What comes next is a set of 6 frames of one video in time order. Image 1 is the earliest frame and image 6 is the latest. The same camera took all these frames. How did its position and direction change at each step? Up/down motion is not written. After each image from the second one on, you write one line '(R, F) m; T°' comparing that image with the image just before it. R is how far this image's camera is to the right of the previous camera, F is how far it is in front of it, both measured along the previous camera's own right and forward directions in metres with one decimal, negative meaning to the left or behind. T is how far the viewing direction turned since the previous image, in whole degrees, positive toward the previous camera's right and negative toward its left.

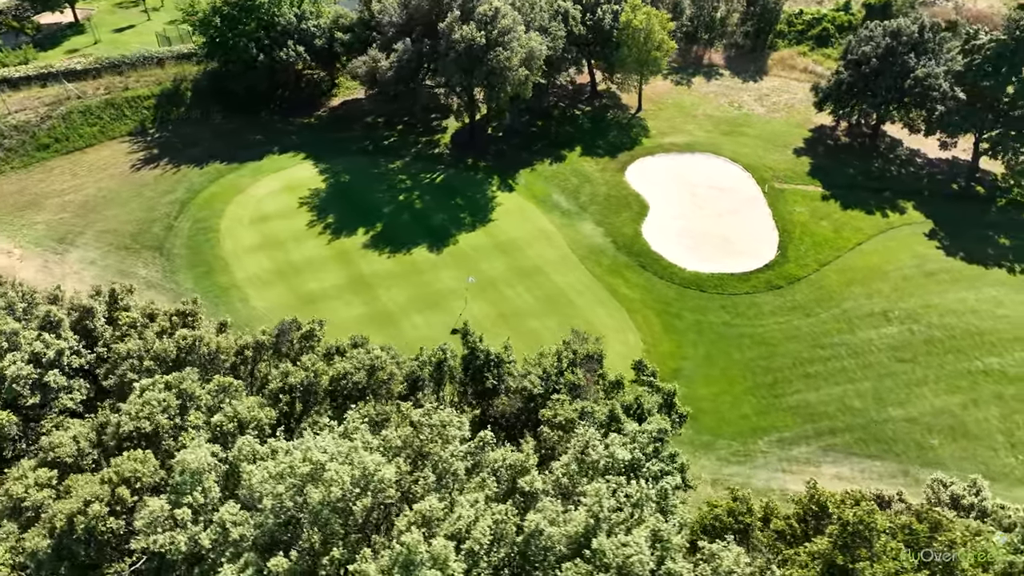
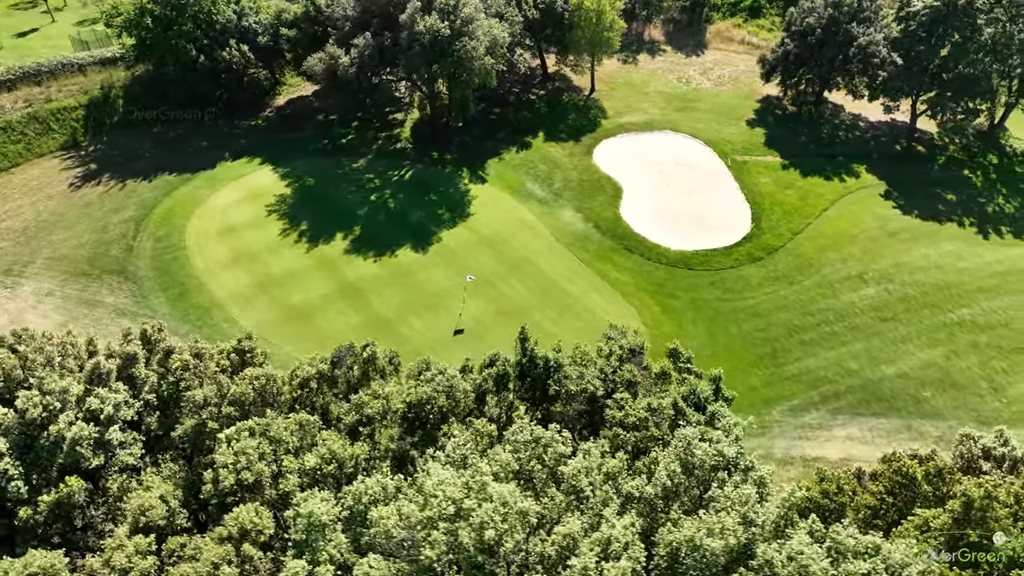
(-4.9, +0.7) m; +6°
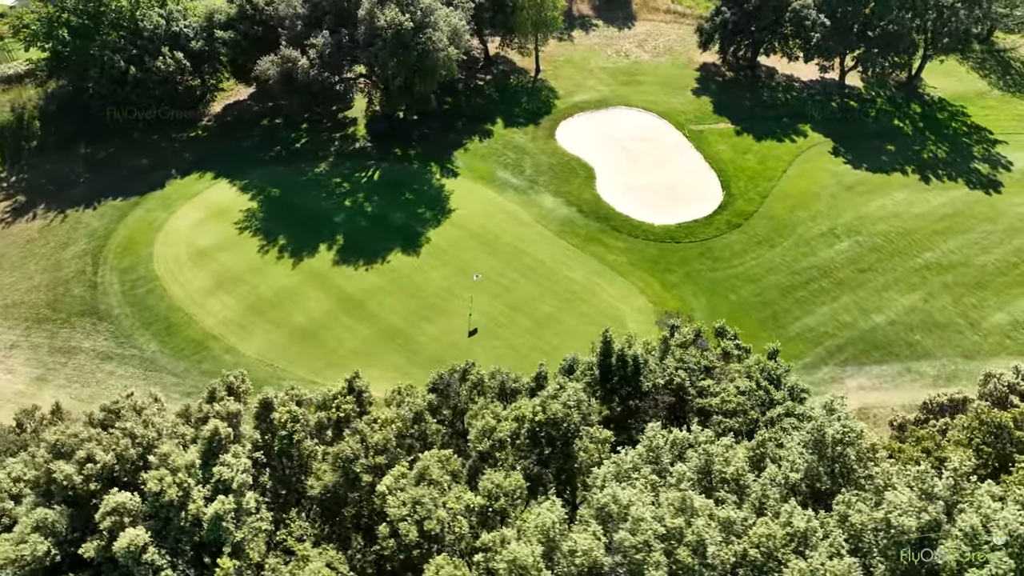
(-6.5, +0.8) m; +8°
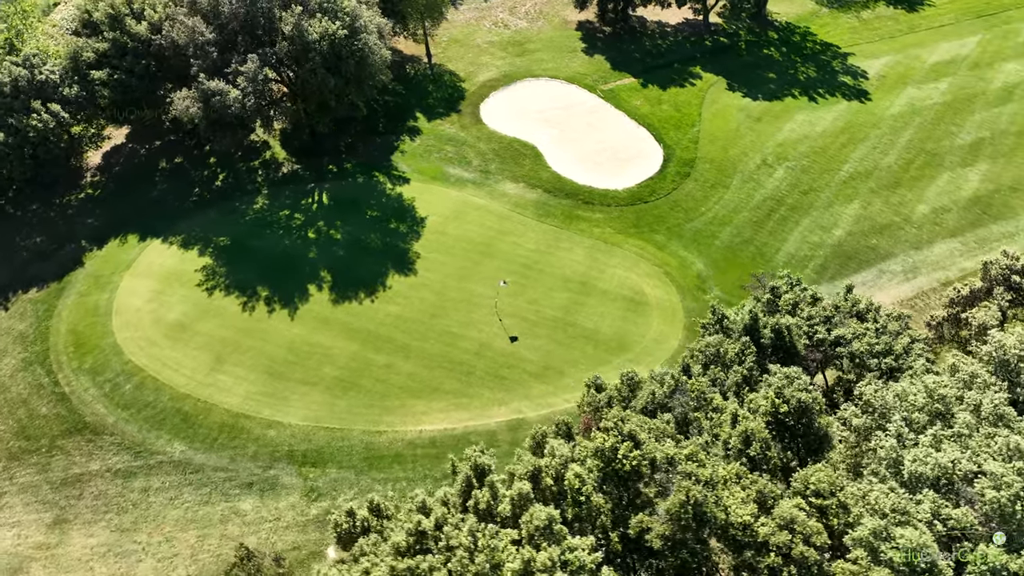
(-12.3, +2.1) m; +14°
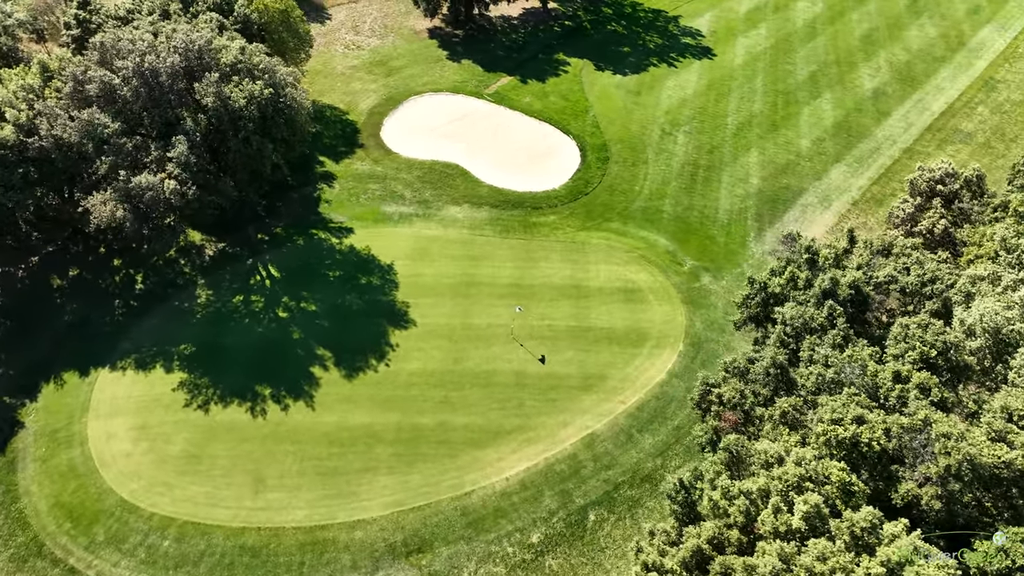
(-12.0, +1.9) m; +15°
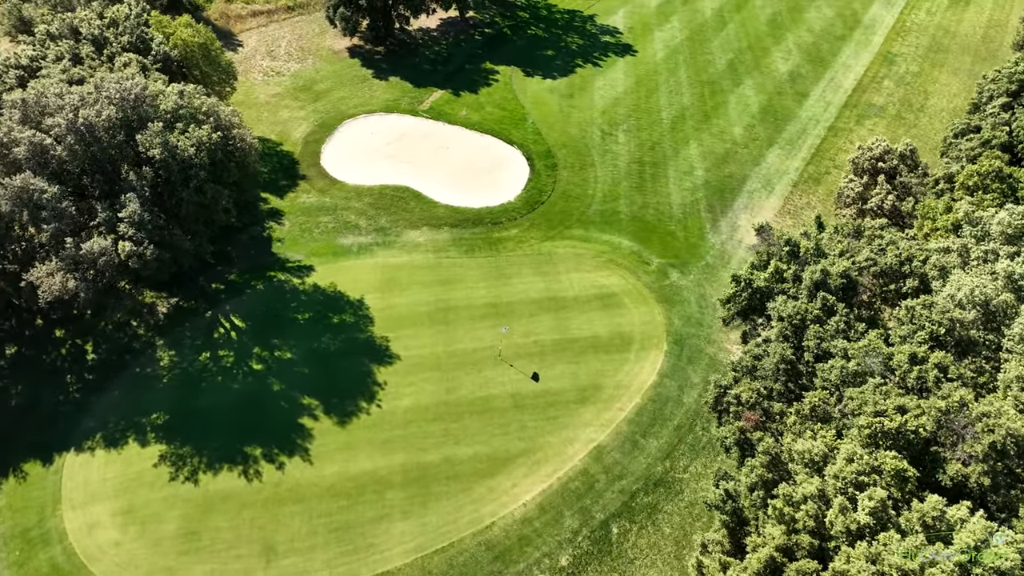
(-4.0, +0.7) m; +7°
